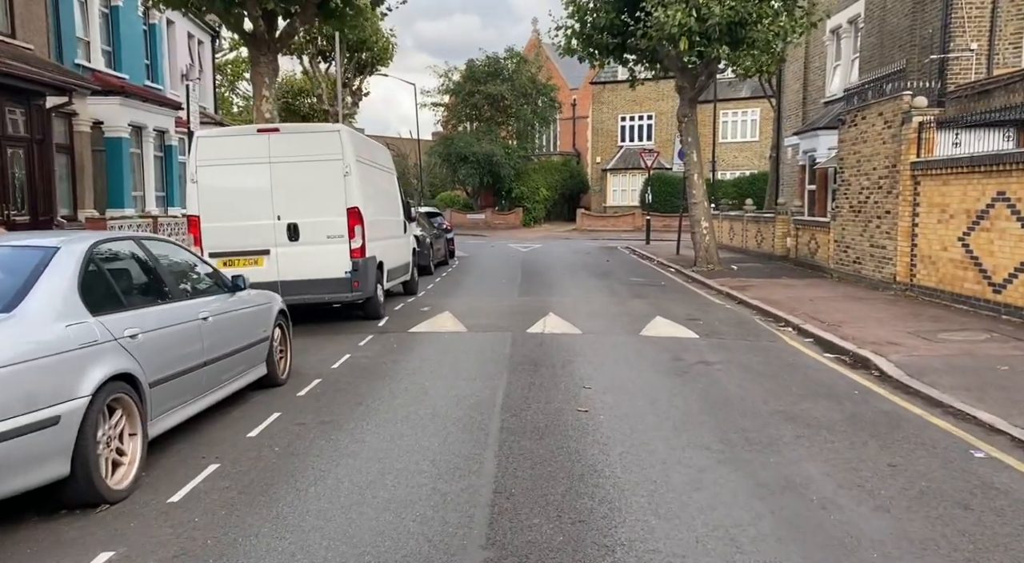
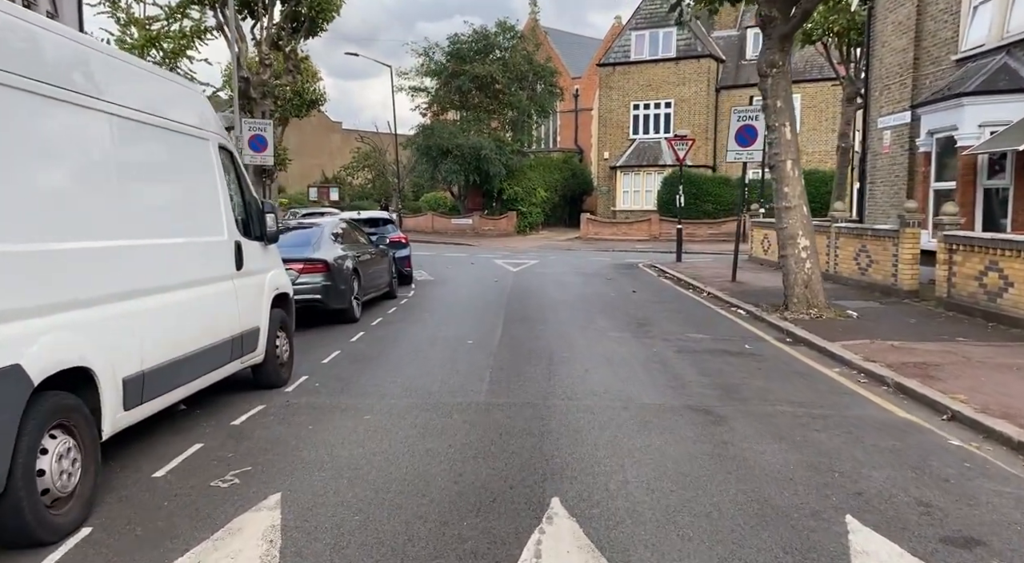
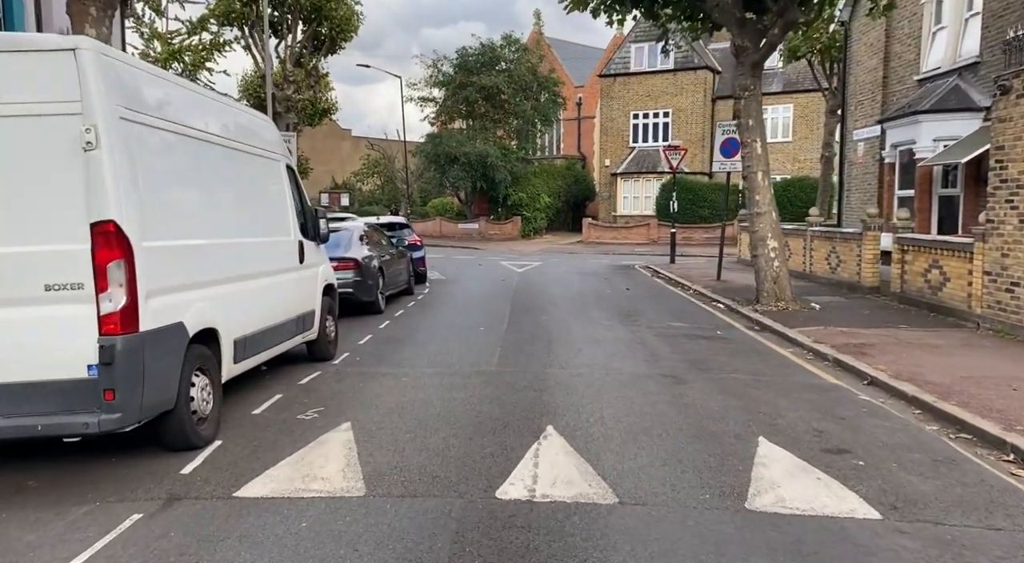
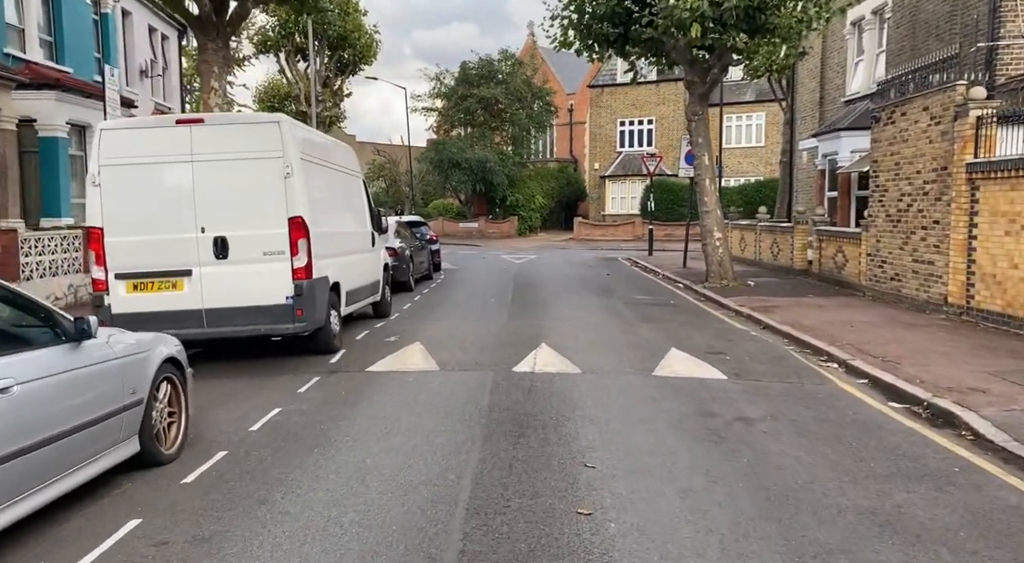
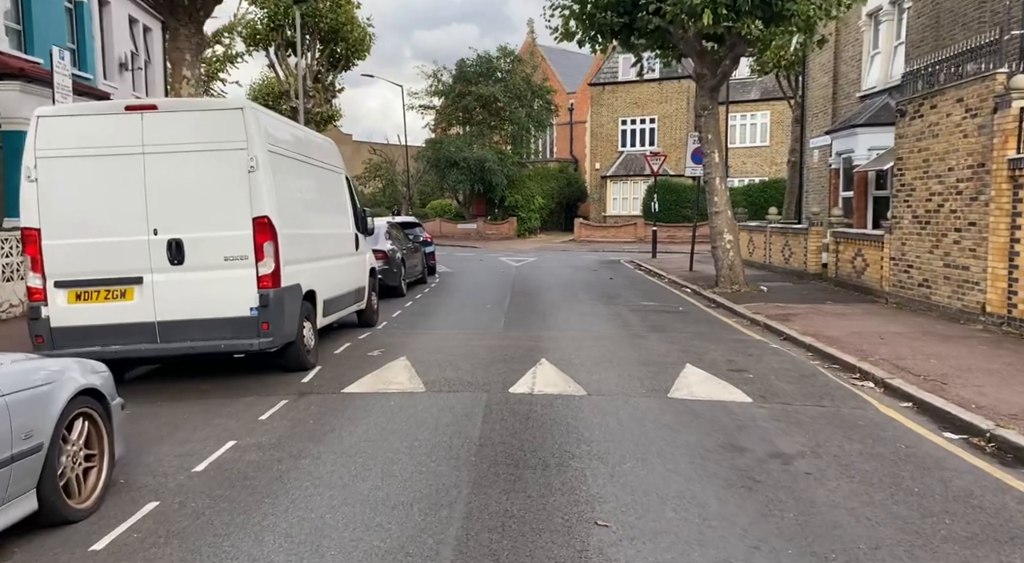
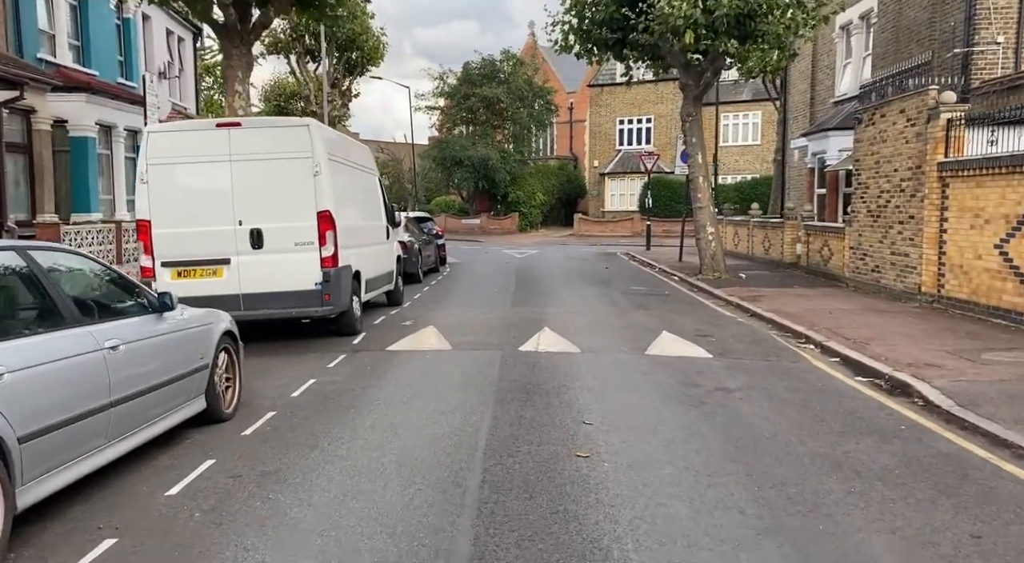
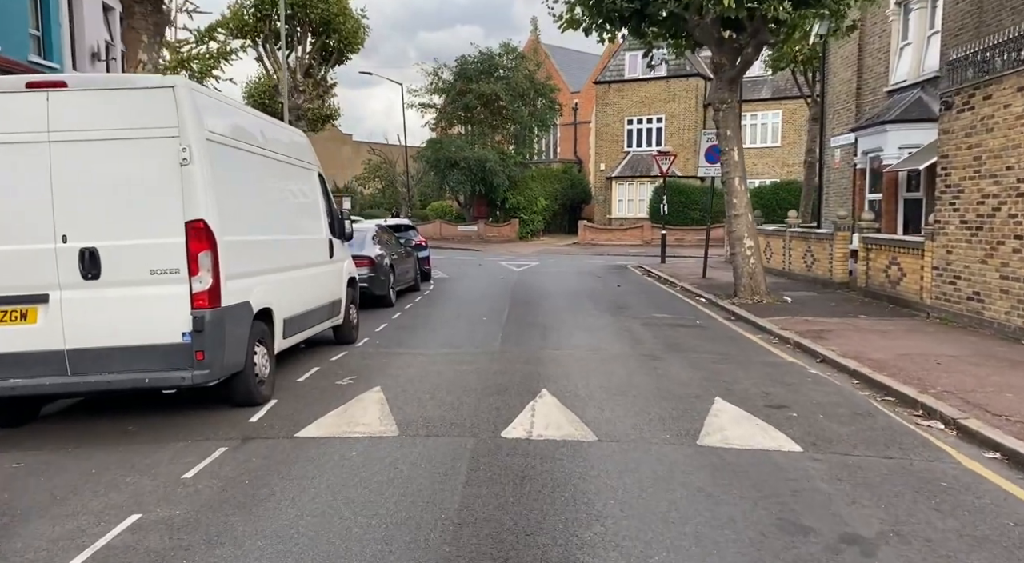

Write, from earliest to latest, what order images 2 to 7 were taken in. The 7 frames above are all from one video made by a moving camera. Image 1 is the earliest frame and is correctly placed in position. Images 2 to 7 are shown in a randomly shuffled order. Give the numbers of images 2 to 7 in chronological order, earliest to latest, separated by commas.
6, 4, 5, 7, 3, 2
